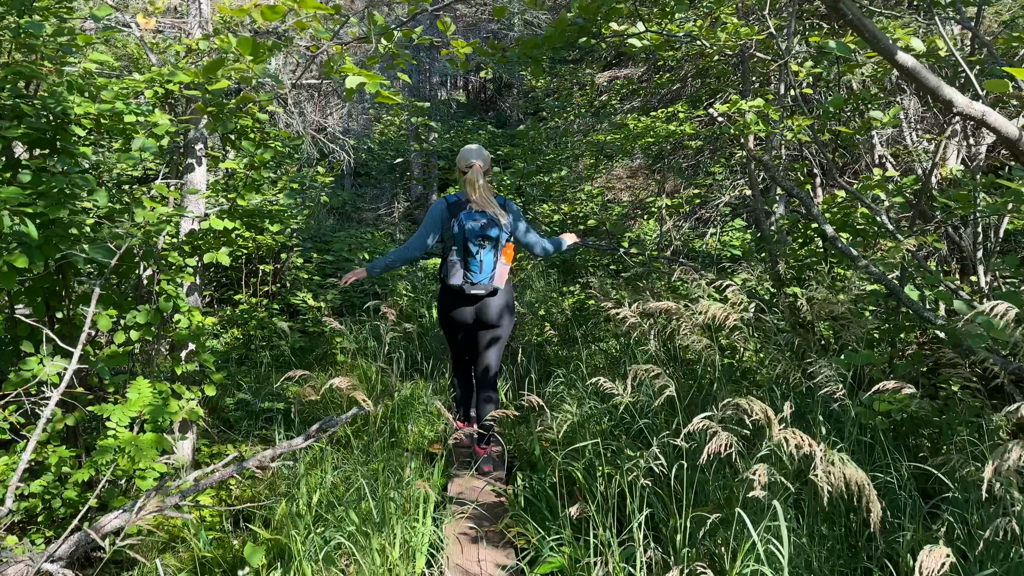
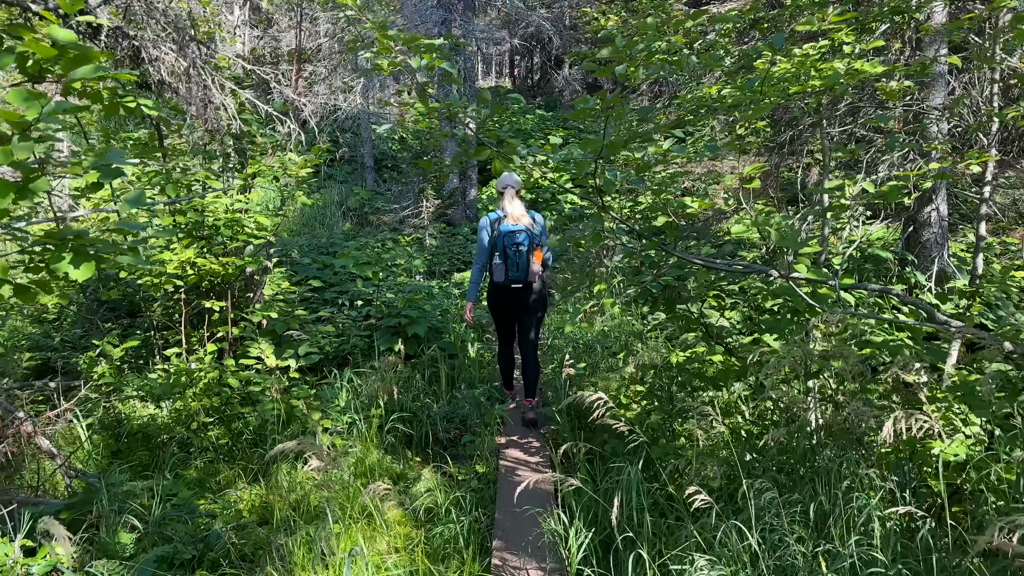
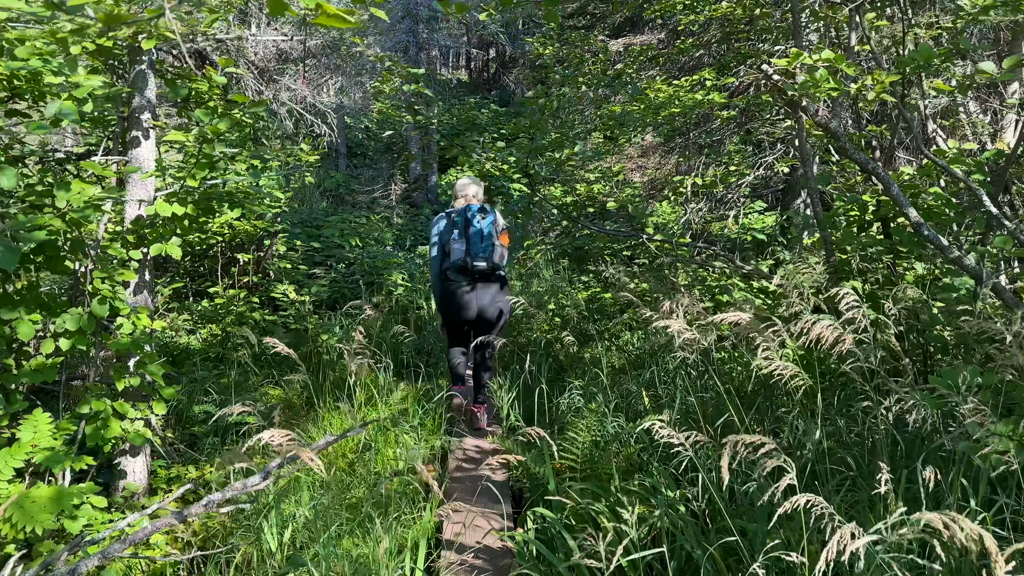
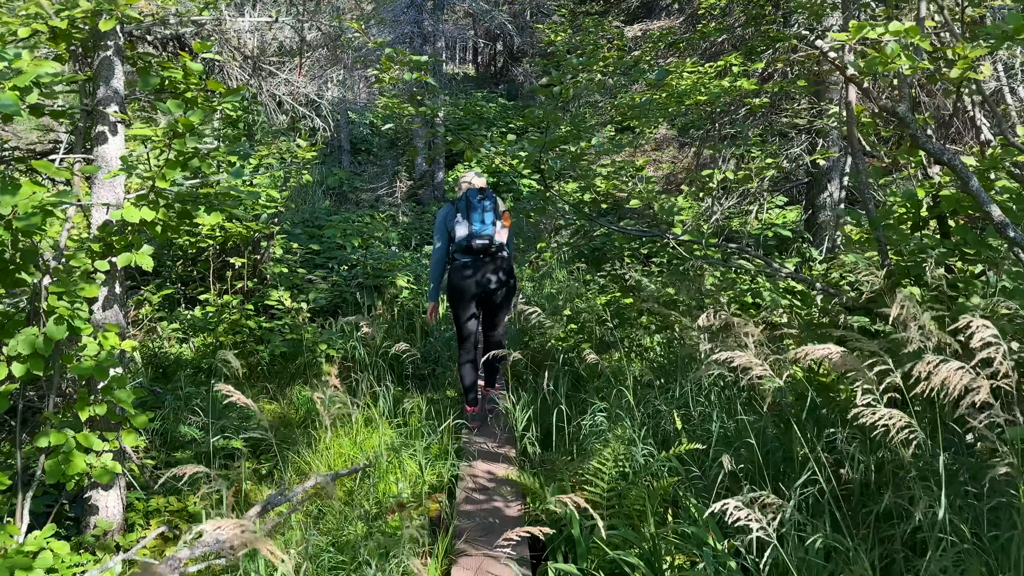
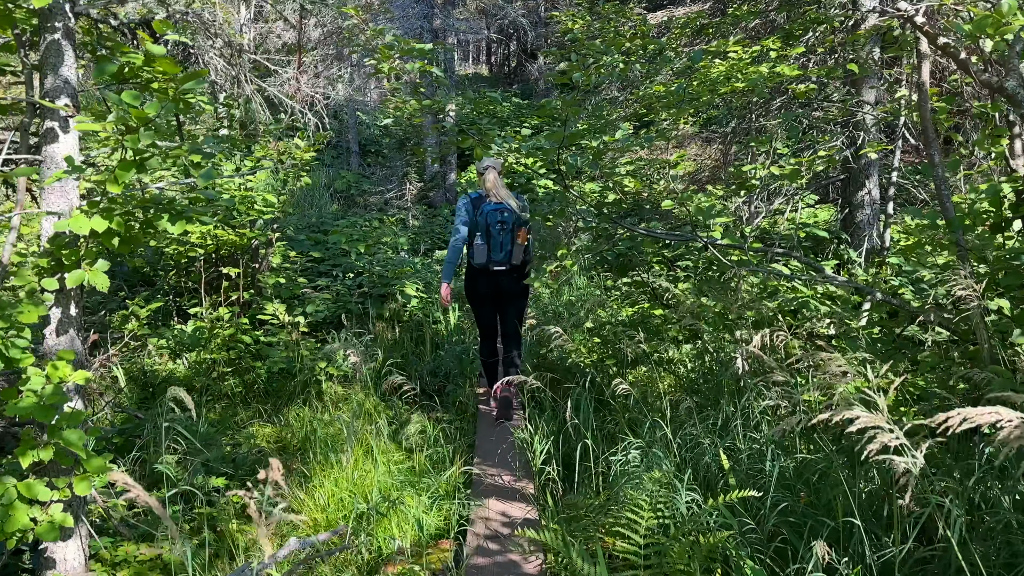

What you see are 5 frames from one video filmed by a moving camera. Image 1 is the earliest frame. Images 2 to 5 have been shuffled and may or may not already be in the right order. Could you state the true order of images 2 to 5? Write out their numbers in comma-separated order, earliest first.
3, 4, 5, 2
